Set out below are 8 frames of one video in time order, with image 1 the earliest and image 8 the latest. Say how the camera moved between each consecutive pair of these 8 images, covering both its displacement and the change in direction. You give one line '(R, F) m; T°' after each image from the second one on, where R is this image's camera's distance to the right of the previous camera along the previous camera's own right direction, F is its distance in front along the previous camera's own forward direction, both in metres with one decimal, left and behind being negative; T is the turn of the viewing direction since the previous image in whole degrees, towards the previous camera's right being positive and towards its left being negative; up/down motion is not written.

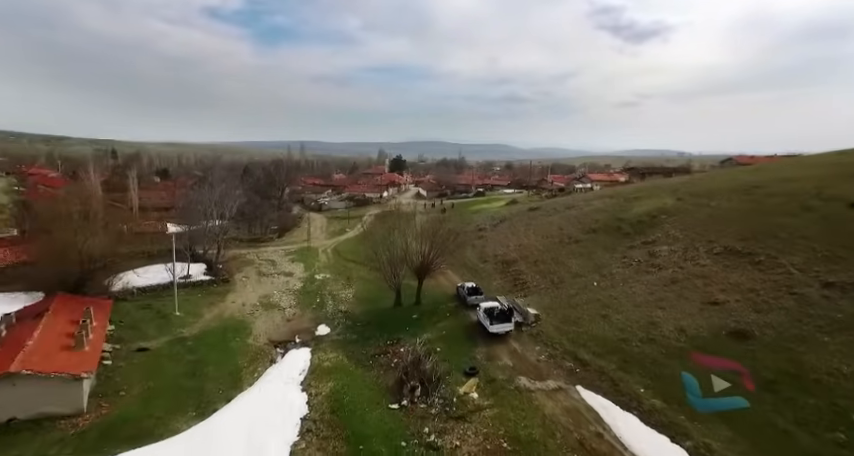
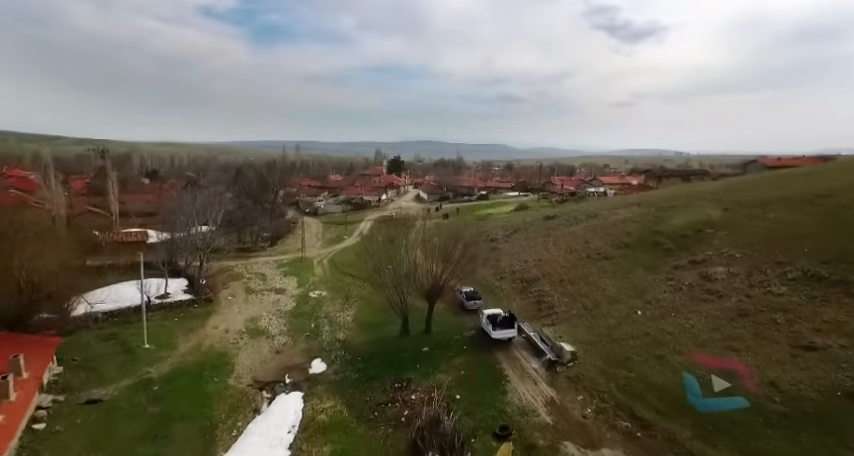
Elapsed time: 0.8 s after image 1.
(-0.7, +3.1) m; 0°
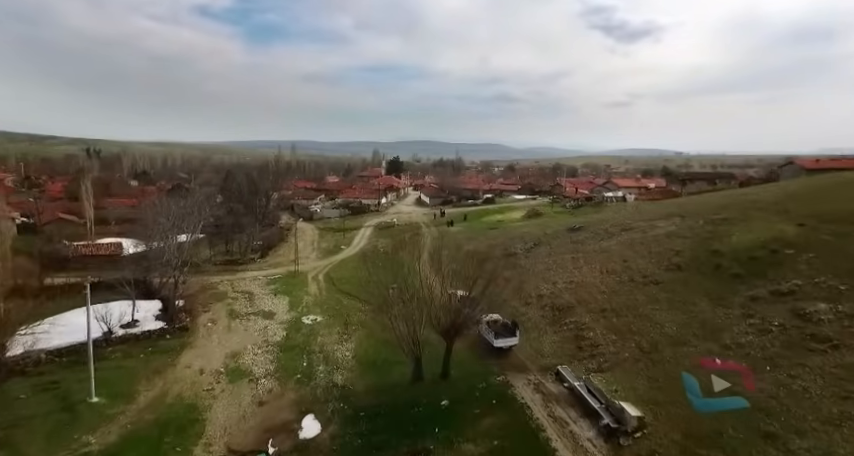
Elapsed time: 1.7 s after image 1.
(-0.7, +3.6) m; 0°
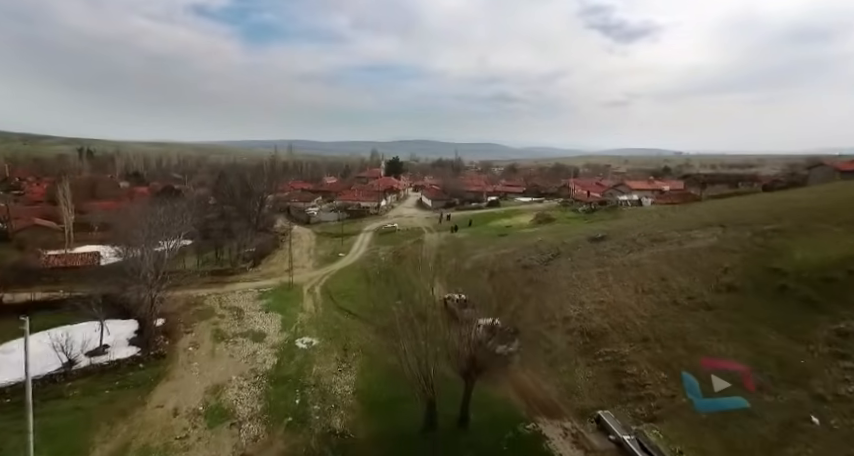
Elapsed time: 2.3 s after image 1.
(-0.5, +2.6) m; 0°
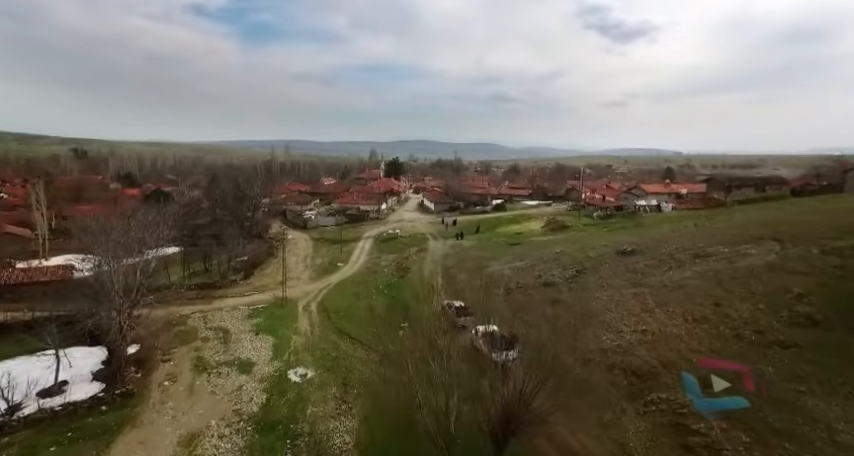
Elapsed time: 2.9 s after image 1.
(-0.5, +2.7) m; 0°
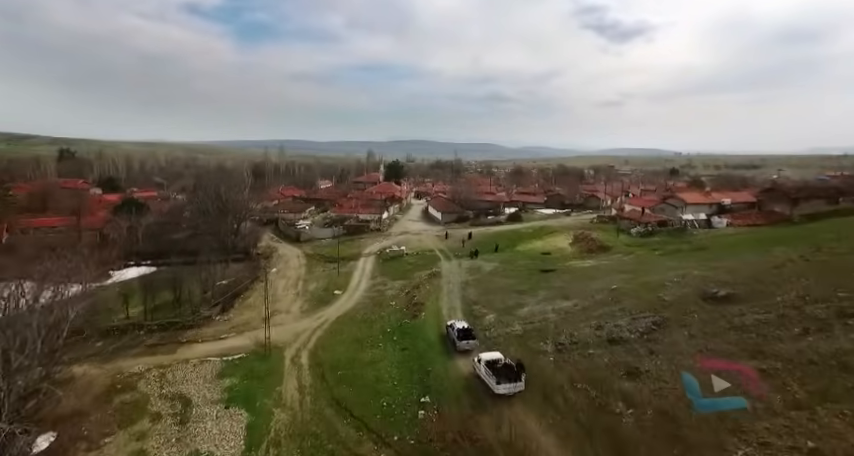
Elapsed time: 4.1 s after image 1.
(-1.1, +5.5) m; 0°
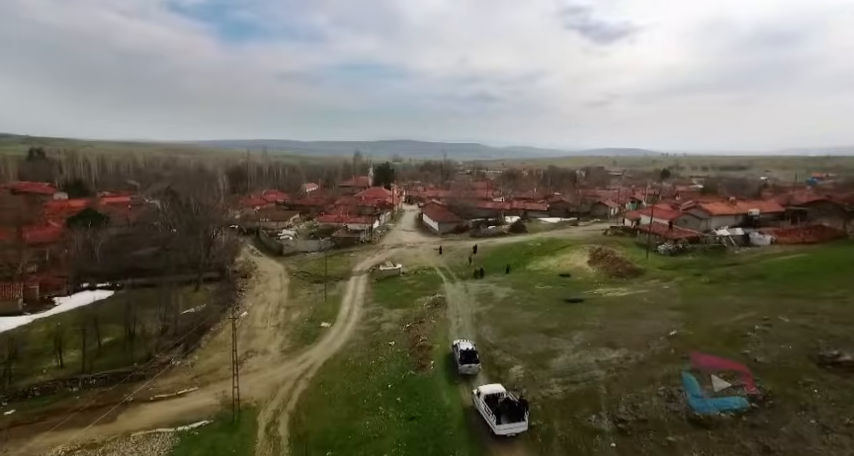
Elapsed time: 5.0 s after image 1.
(-0.9, +4.4) m; +2°
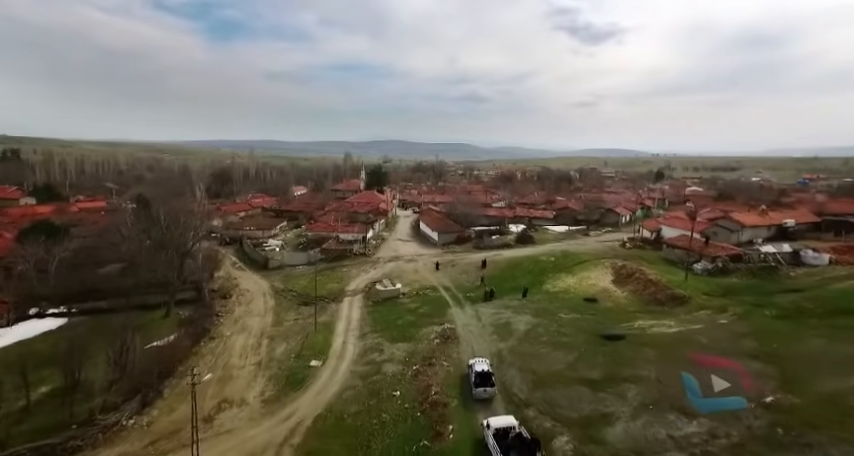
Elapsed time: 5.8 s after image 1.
(-0.9, +3.9) m; +1°
